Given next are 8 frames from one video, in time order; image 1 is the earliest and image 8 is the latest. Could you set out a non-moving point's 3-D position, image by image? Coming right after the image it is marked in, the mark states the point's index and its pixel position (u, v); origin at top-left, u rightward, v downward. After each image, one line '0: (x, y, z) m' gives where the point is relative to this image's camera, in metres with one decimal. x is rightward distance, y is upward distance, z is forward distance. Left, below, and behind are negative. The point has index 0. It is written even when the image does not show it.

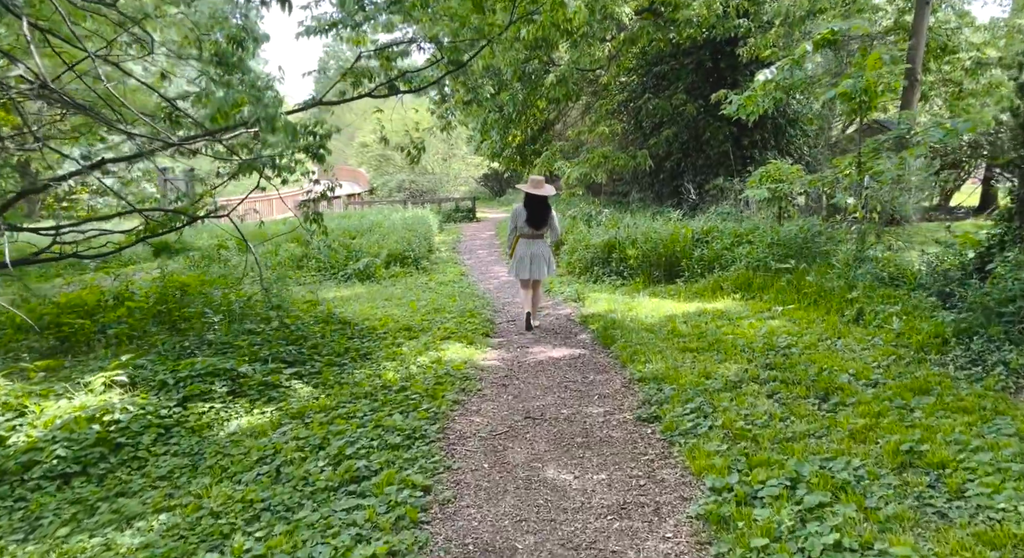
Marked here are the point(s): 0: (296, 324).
0: (-2.2, -0.5, +8.3) m
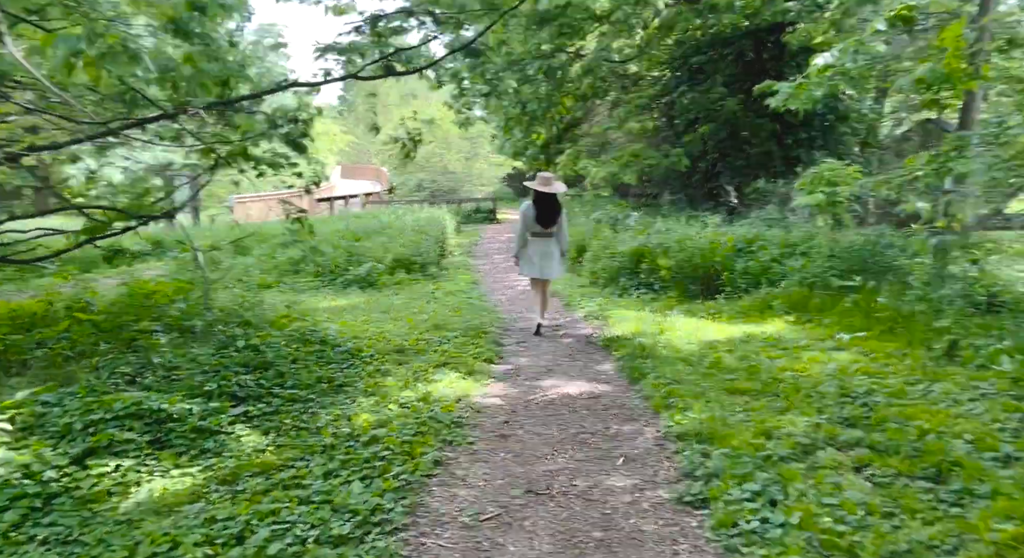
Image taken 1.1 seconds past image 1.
0: (-2.1, -0.6, +7.0) m
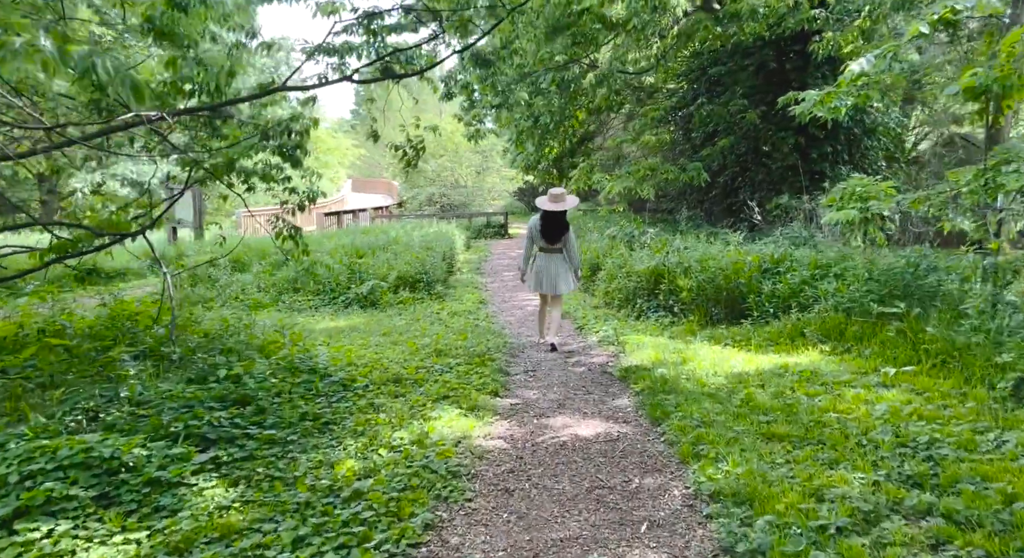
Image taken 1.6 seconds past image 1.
0: (-2.1, -0.8, +6.4) m
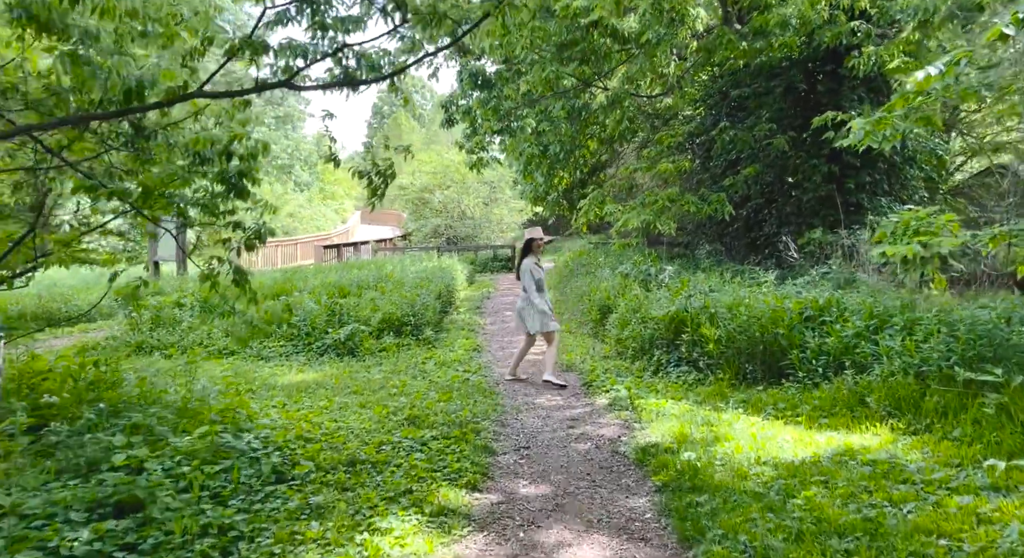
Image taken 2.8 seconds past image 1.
0: (-2.2, -1.1, +4.9) m
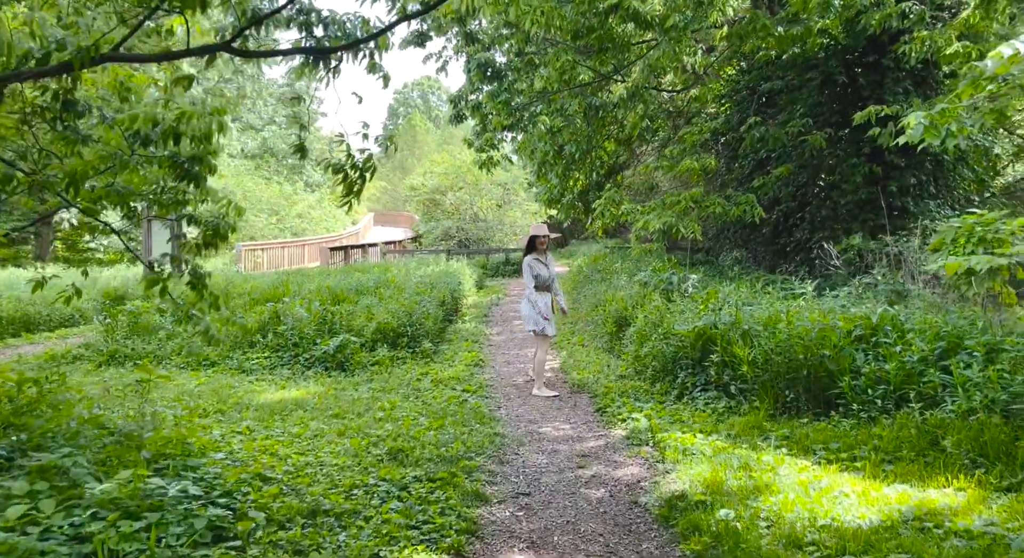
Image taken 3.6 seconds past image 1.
0: (-2.2, -1.2, +3.9) m
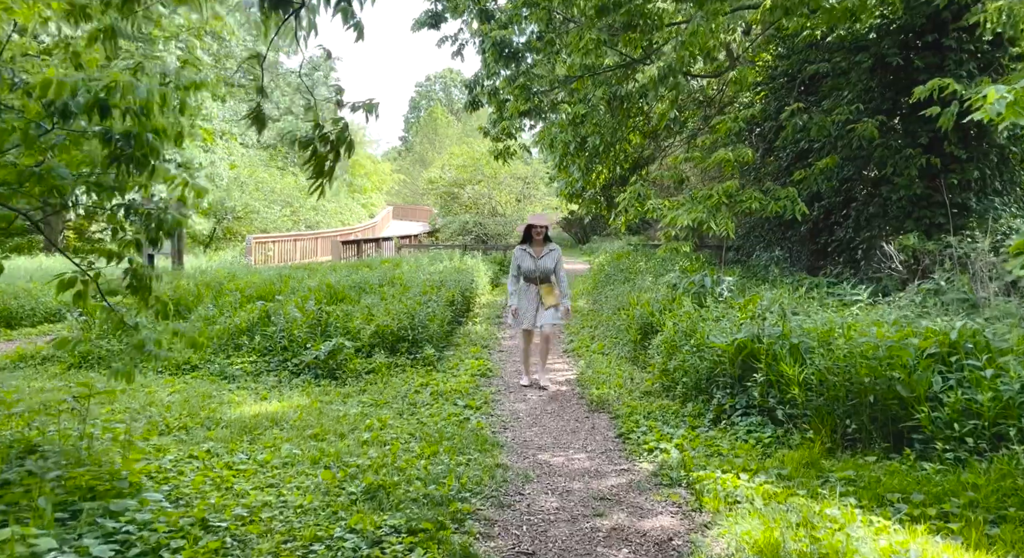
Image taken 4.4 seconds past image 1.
0: (-2.2, -1.2, +2.9) m
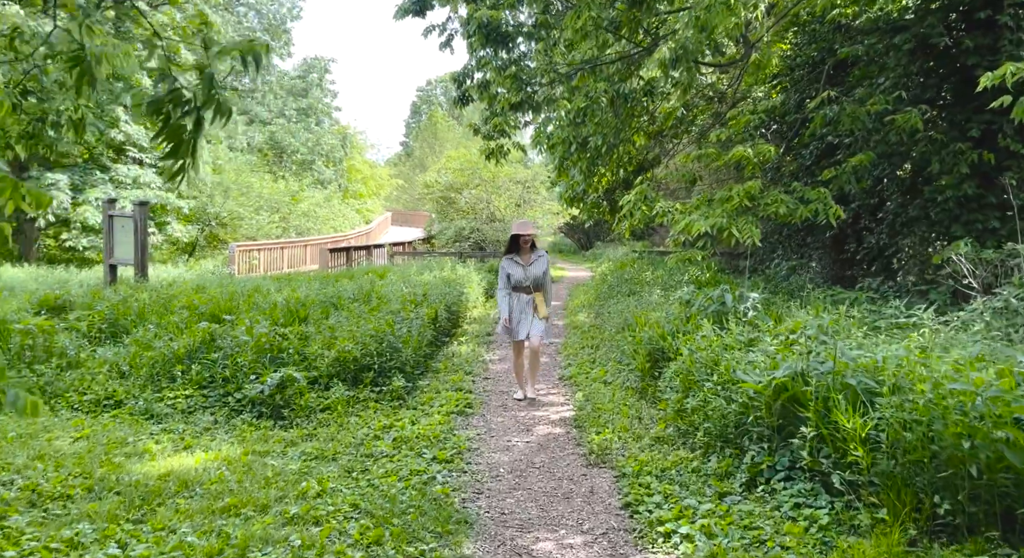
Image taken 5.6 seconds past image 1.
0: (-2.4, -1.3, +1.5) m
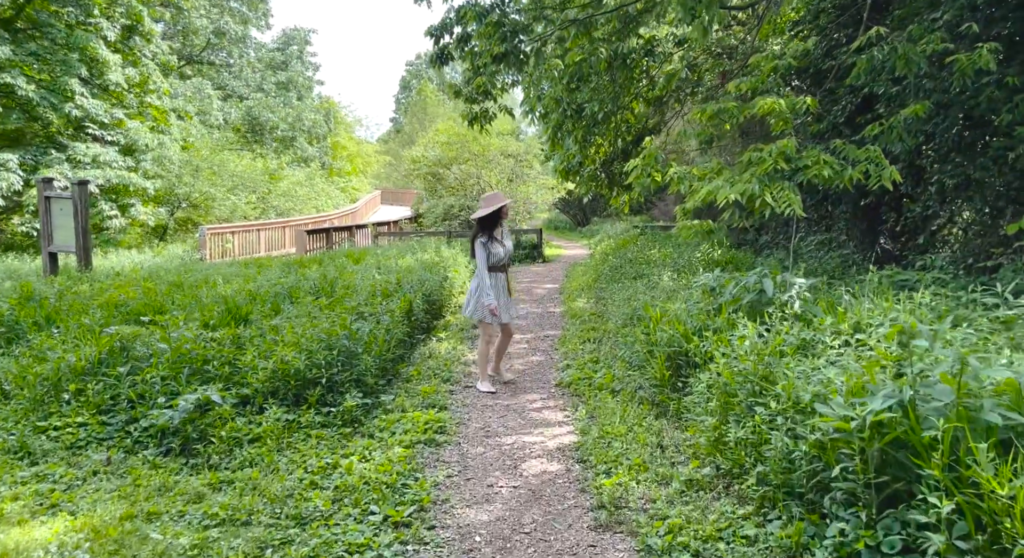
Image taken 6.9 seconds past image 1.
0: (-2.5, -1.4, -0.1) m
